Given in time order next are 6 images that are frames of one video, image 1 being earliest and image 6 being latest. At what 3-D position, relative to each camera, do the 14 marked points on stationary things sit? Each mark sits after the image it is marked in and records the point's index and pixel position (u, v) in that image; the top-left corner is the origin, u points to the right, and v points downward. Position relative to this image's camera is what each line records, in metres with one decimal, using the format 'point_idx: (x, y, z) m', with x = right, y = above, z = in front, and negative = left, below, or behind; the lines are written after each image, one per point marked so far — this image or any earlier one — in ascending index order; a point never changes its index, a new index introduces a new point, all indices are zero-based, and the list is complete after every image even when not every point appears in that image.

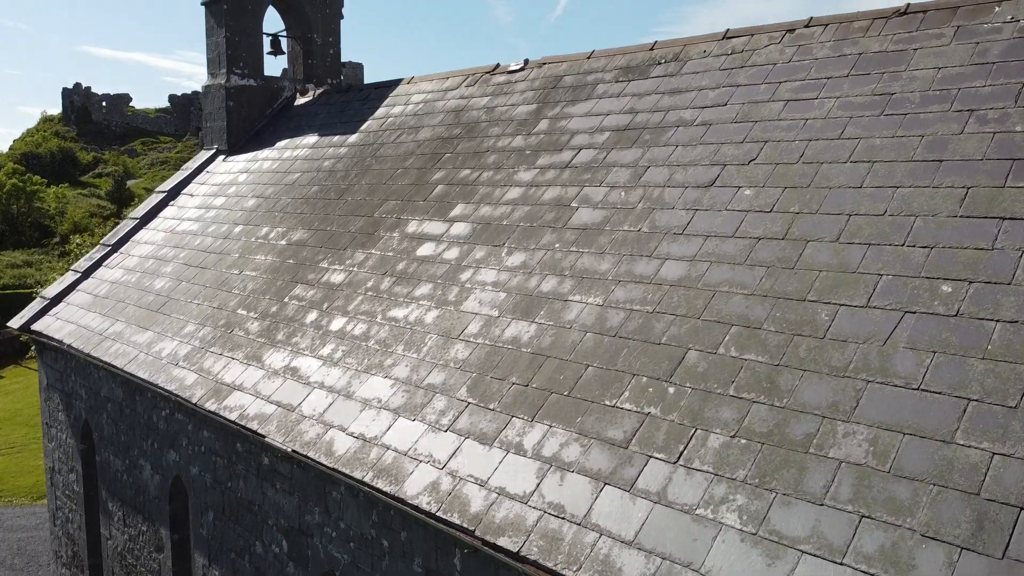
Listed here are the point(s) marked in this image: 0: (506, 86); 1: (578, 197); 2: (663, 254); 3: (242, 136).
0: (-0.1, +2.4, +6.7) m
1: (+0.6, +0.8, +5.0) m
2: (+1.1, +0.2, +4.2) m
3: (-4.4, +2.4, +9.2) m
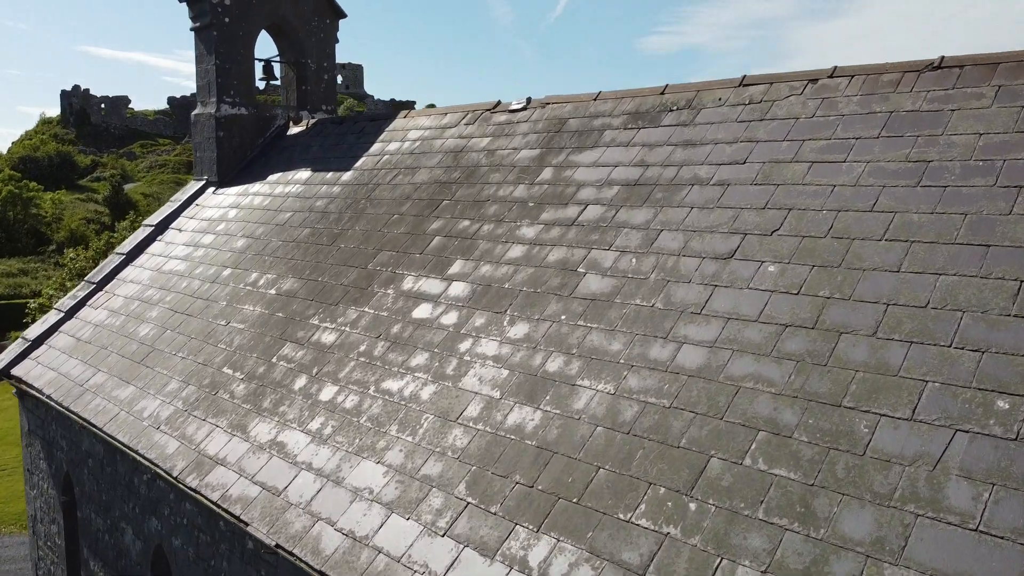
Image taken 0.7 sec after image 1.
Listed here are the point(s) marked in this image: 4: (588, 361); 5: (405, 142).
0: (-0.1, +1.8, +6.4) m
1: (+0.6, +0.2, +4.6) m
2: (+1.1, -0.3, +3.8) m
3: (-4.3, +1.9, +8.9) m
4: (+0.5, -0.5, +4.0) m
5: (-1.3, +1.8, +7.2) m
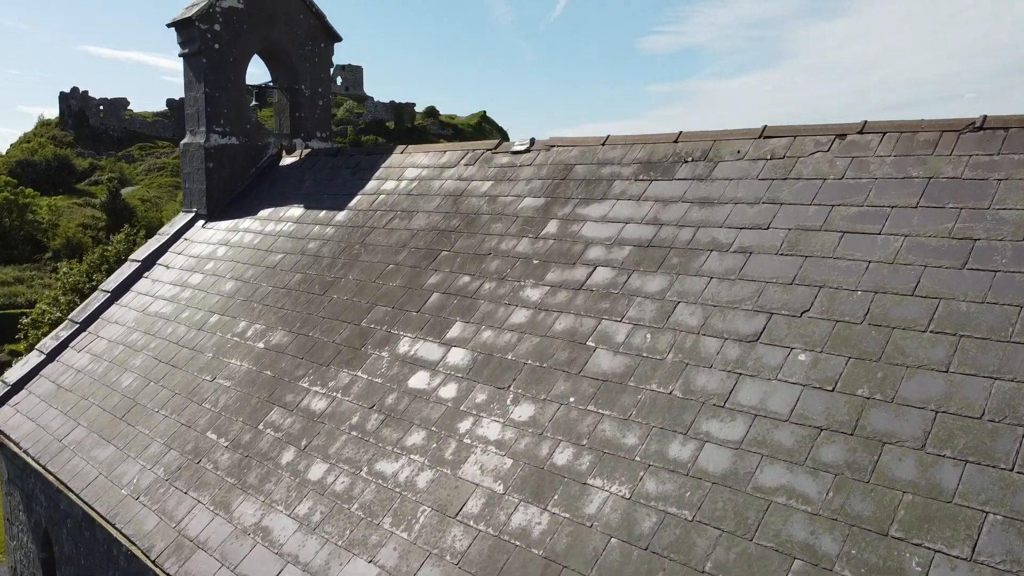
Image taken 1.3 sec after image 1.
0: (0.0, +1.2, +6.0) m
1: (+0.6, -0.3, +4.3) m
2: (+1.1, -0.9, +3.5) m
3: (-4.3, +1.3, +8.6) m
4: (+0.6, -1.1, +3.6) m
5: (-1.3, +1.3, +6.8) m
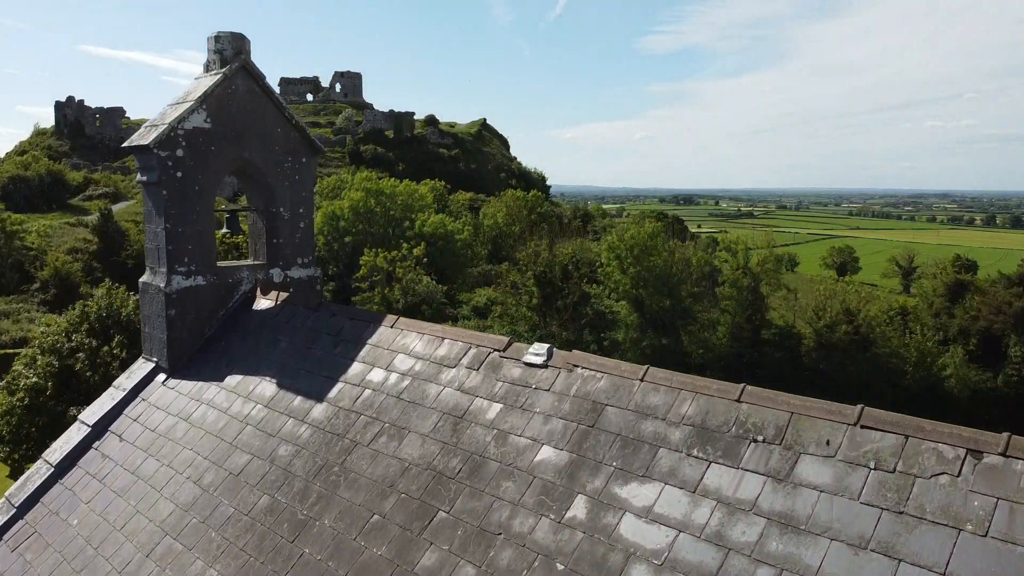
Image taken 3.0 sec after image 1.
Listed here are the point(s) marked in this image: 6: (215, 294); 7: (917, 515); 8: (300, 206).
0: (+0.1, -0.9, +4.9) m
1: (+0.7, -2.5, +3.1) m
2: (+1.3, -3.0, +2.3) m
3: (-4.2, -0.8, +7.4) m
4: (+0.7, -3.2, +2.5) m
5: (-1.2, -0.9, +5.7) m
6: (-4.0, -0.1, +7.6) m
7: (+2.3, -1.3, +3.2) m
8: (-3.0, +1.2, +8.2) m
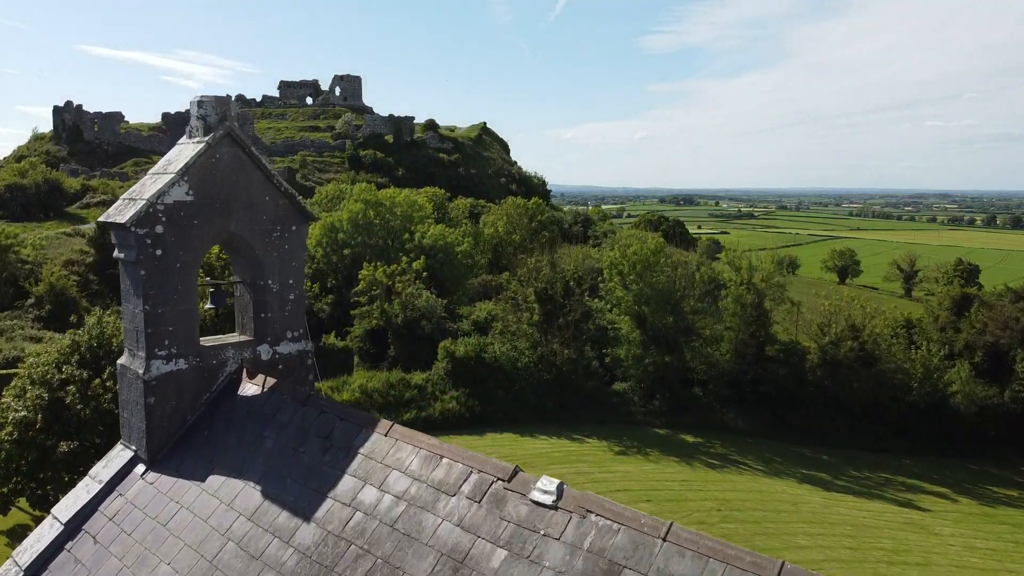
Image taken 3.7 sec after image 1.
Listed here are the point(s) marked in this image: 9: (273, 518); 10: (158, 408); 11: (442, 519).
0: (+0.1, -1.9, +4.4) m
1: (+0.8, -3.5, +2.7) m
2: (+1.3, -4.0, +1.8) m
3: (-4.2, -1.8, +6.9) m
4: (+0.7, -4.2, +2.0) m
5: (-1.2, -1.9, +5.2) m
6: (-3.9, -1.1, +7.1) m
7: (+2.3, -2.3, +2.7) m
8: (-3.0, +0.1, +7.7) m
9: (-2.3, -2.2, +5.6) m
10: (-4.2, -1.4, +6.9) m
11: (-0.6, -1.9, +4.8) m
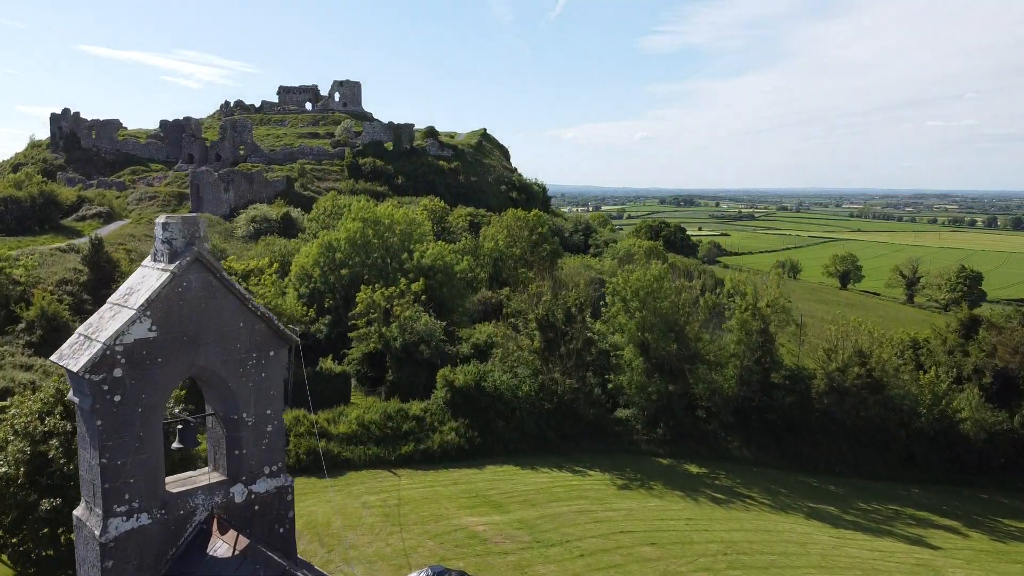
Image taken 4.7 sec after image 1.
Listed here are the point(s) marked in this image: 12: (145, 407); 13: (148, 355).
0: (+0.1, -3.5, +3.6) m
1: (+0.8, -5.1, +1.9) m
2: (+1.3, -5.6, +1.1) m
3: (-4.1, -3.4, +6.2) m
4: (+0.7, -5.8, +1.3) m
5: (-1.1, -3.5, +4.4) m
6: (-3.9, -2.7, +6.4) m
7: (+2.3, -3.9, +2.0) m
8: (-3.0, -1.4, +7.0) m
9: (-2.3, -3.8, +4.9) m
10: (-4.2, -3.0, +6.1) m
11: (-0.6, -3.5, +4.1) m
12: (-4.0, -1.3, +6.2) m
13: (-3.9, -0.7, +6.2) m
